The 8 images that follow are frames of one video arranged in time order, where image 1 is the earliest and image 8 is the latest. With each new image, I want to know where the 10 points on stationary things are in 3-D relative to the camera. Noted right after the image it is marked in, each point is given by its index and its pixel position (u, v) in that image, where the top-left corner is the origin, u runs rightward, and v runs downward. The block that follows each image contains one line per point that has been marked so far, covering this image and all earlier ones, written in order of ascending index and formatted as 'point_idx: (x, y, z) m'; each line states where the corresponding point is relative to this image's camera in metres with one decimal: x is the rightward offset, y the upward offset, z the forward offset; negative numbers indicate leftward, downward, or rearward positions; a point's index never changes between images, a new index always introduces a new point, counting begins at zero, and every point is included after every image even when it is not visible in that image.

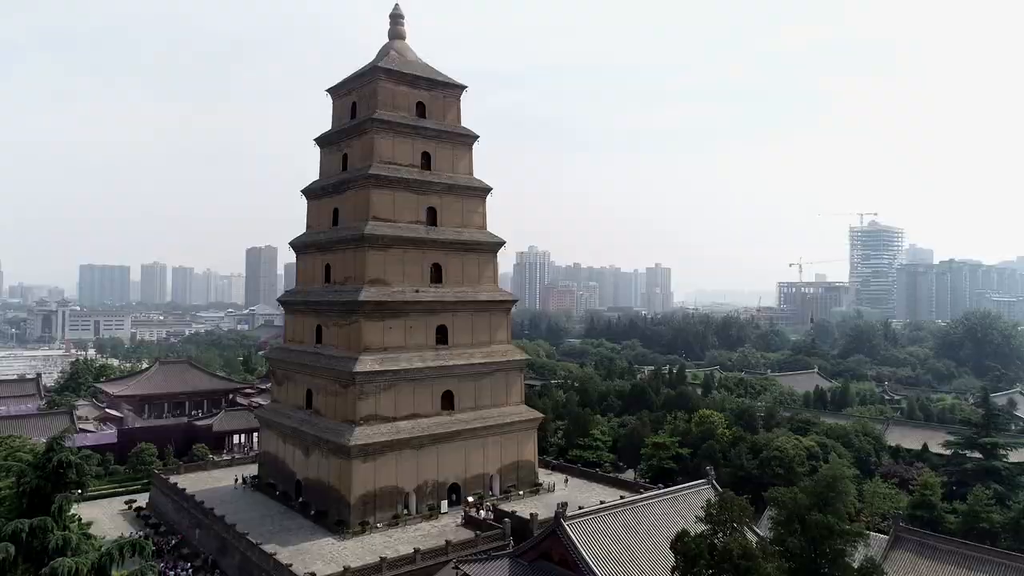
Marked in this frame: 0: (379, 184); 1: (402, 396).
0: (-3.8, +3.0, +19.7) m
1: (-3.1, -3.1, +19.1) m
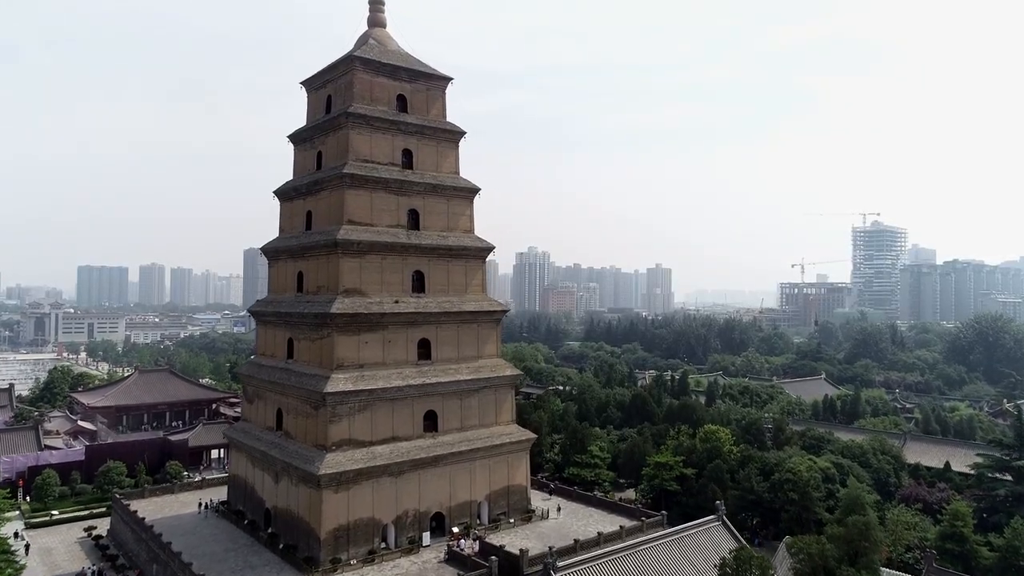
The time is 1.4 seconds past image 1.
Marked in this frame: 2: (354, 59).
0: (-4.1, +2.7, +17.9) m
1: (-3.4, -3.3, +17.4) m
2: (-4.3, +6.2, +18.5) m
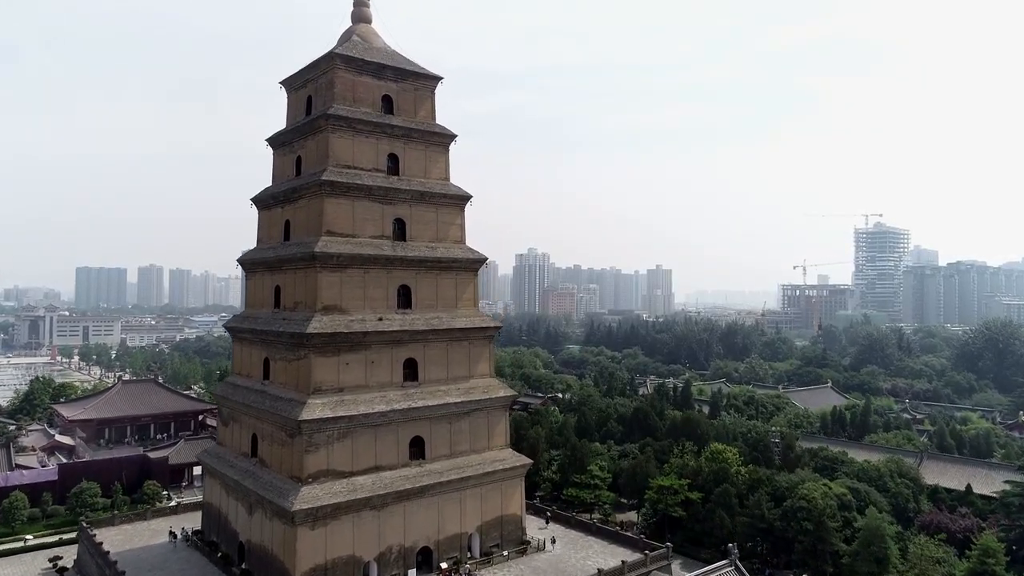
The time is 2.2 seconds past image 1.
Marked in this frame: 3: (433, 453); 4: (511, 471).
0: (-4.3, +2.3, +16.6) m
1: (-3.6, -3.7, +16.0) m
2: (-4.5, +5.8, +17.2) m
3: (-2.0, -4.2, +17.2) m
4: (0.0, -4.9, +18.3) m
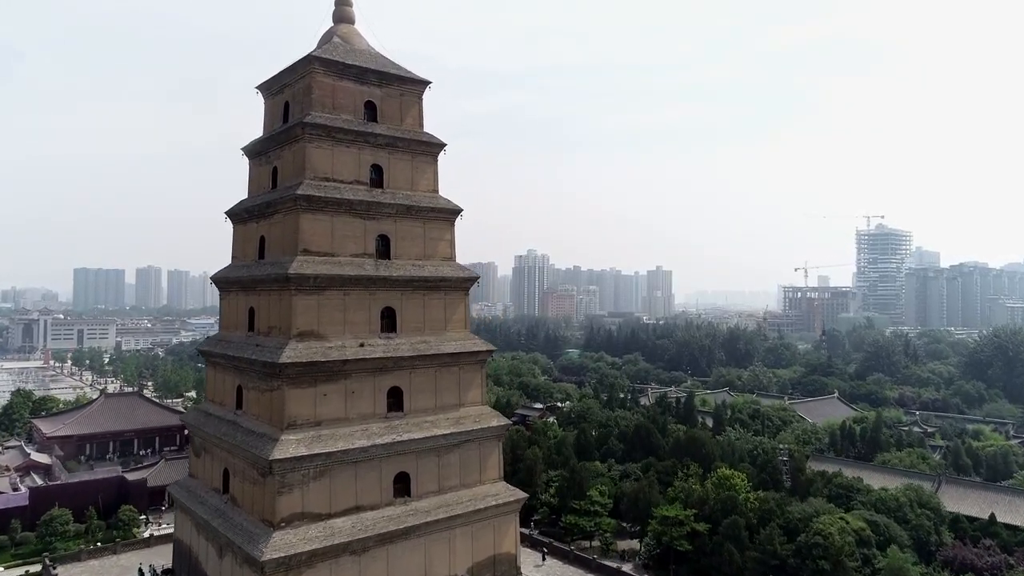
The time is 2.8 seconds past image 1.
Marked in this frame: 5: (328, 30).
0: (-4.5, +1.8, +15.2) m
1: (-3.7, -4.3, +14.7) m
2: (-4.6, +5.3, +15.8) m
3: (-2.1, -4.7, +15.9) m
4: (-0.2, -5.4, +16.9) m
5: (-4.7, +6.6, +17.5) m
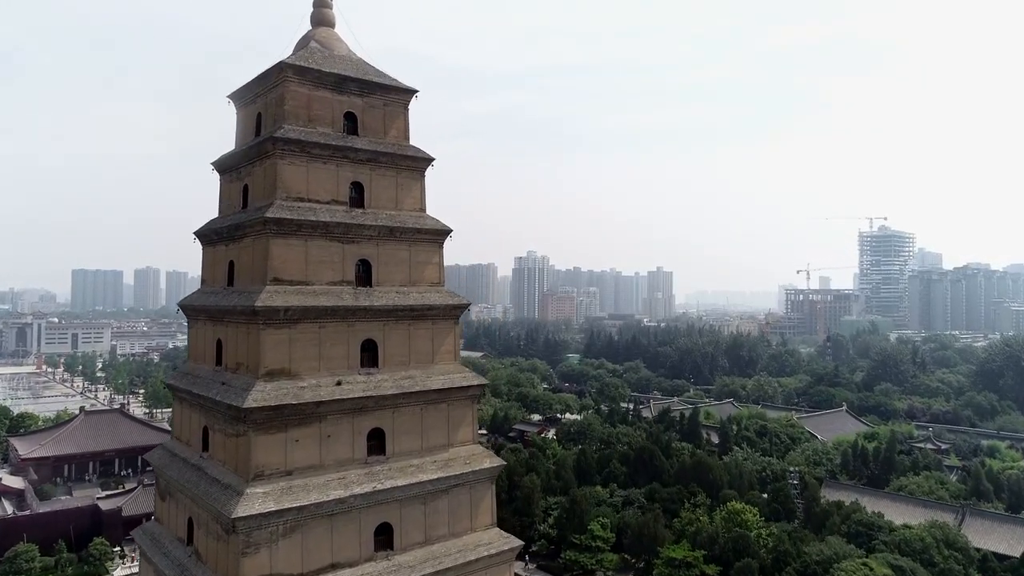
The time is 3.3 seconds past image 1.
0: (-4.6, +1.2, +13.7) m
1: (-3.9, -4.9, +13.2) m
2: (-4.8, +4.6, +14.3) m
3: (-2.3, -5.3, +14.4) m
4: (-0.3, -6.1, +15.4) m
5: (-4.8, +5.9, +16.0) m
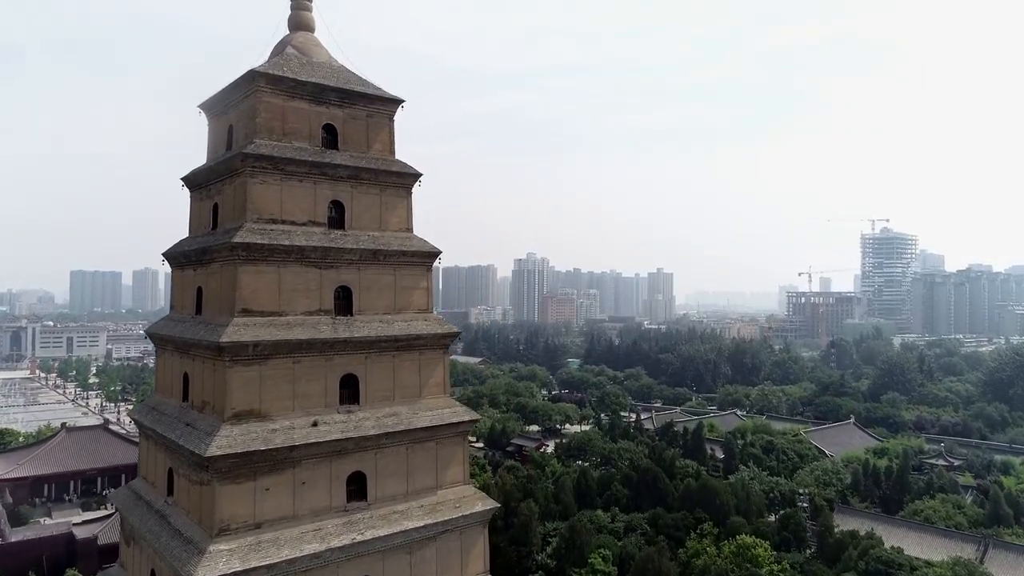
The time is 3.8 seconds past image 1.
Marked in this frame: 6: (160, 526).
0: (-4.7, +0.6, +12.5) m
1: (-4.0, -5.5, +11.9) m
2: (-4.9, +4.0, +13.1) m
3: (-2.4, -5.9, +13.1) m
4: (-0.5, -6.6, +14.2) m
5: (-4.9, +5.3, +14.7) m
6: (-6.7, -4.5, +13.0) m
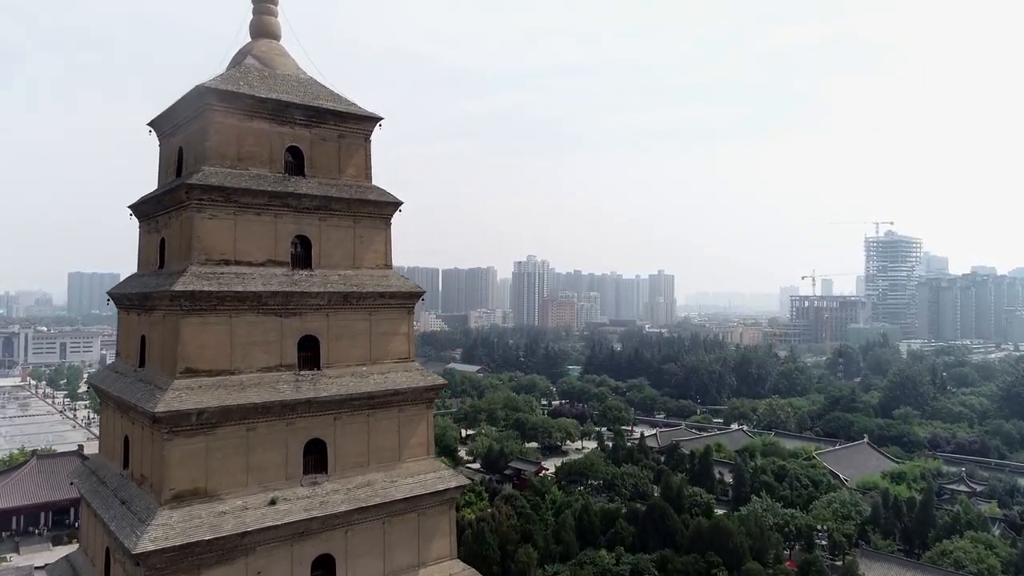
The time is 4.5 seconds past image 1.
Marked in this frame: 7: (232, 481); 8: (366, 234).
0: (-4.8, -0.3, +10.6) m
1: (-4.1, -6.3, +10.0) m
2: (-5.0, +3.2, +11.2) m
3: (-2.5, -6.8, +11.2) m
4: (-0.6, -7.5, +12.3) m
5: (-5.1, +4.5, +12.8) m
6: (-6.8, -5.4, +11.1) m
7: (-4.3, -3.0, +10.6) m
8: (-2.7, +1.0, +12.6) m
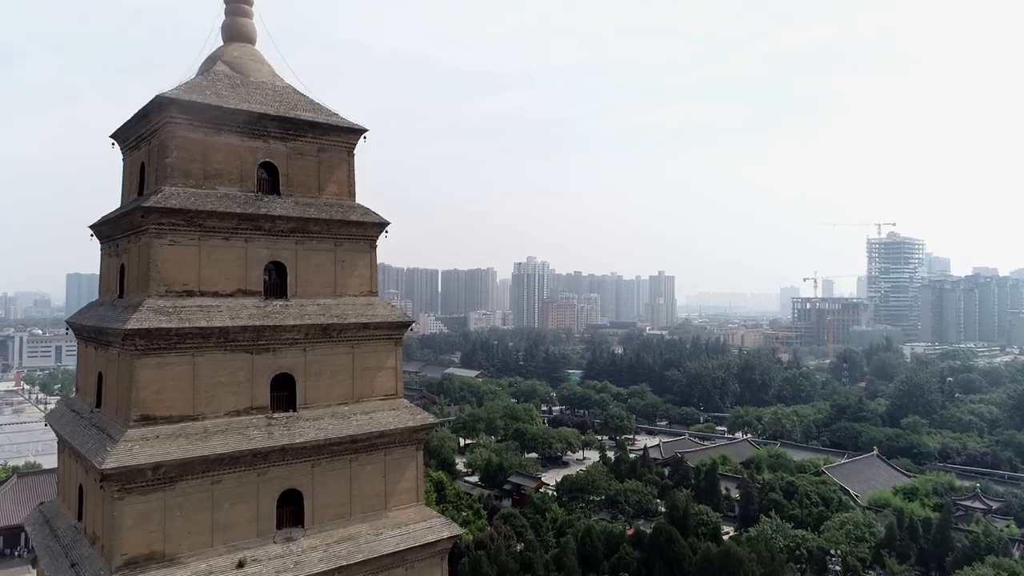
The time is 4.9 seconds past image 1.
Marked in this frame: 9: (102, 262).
0: (-4.9, -0.8, +9.4) m
1: (-4.1, -6.8, +8.8) m
2: (-5.0, +2.7, +10.0) m
3: (-2.6, -7.3, +10.0) m
4: (-0.6, -8.0, +11.1) m
5: (-5.1, +4.0, +11.6) m
6: (-6.8, -5.9, +9.9) m
7: (-4.4, -3.5, +9.4) m
8: (-2.7, +0.5, +11.4) m
9: (-7.3, +0.5, +12.1) m
